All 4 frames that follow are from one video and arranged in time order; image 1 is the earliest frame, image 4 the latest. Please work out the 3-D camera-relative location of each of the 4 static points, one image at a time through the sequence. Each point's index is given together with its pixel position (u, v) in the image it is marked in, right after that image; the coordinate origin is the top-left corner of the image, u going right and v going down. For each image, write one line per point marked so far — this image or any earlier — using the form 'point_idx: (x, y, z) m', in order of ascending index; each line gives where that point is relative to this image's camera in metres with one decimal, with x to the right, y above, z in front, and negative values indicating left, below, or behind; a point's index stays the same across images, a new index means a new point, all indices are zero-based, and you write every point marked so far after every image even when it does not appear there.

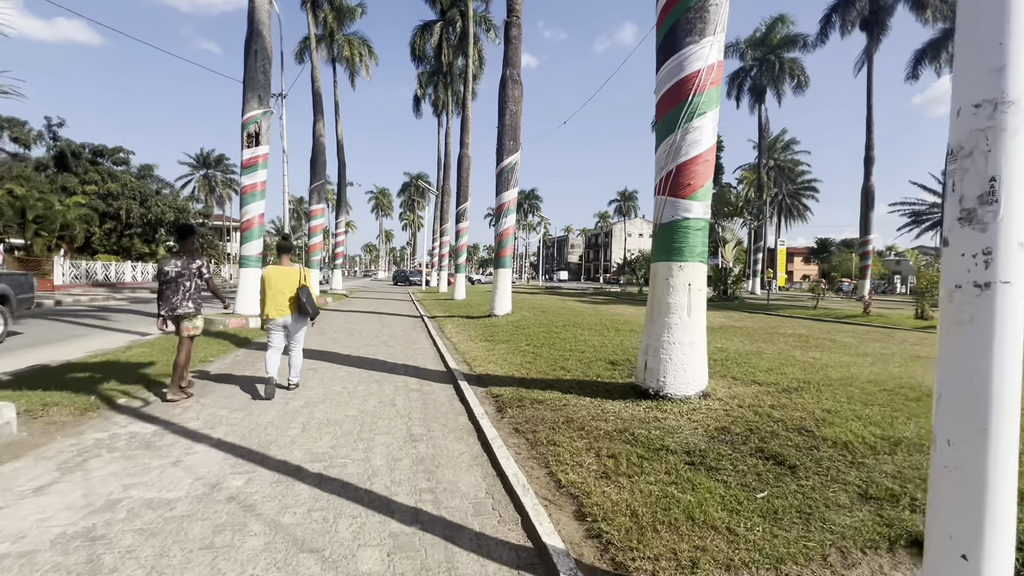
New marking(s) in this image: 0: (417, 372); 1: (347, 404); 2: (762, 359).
0: (-1.6, -1.4, +8.0) m
1: (-2.1, -1.5, +6.0) m
2: (+3.9, -1.1, +7.3) m
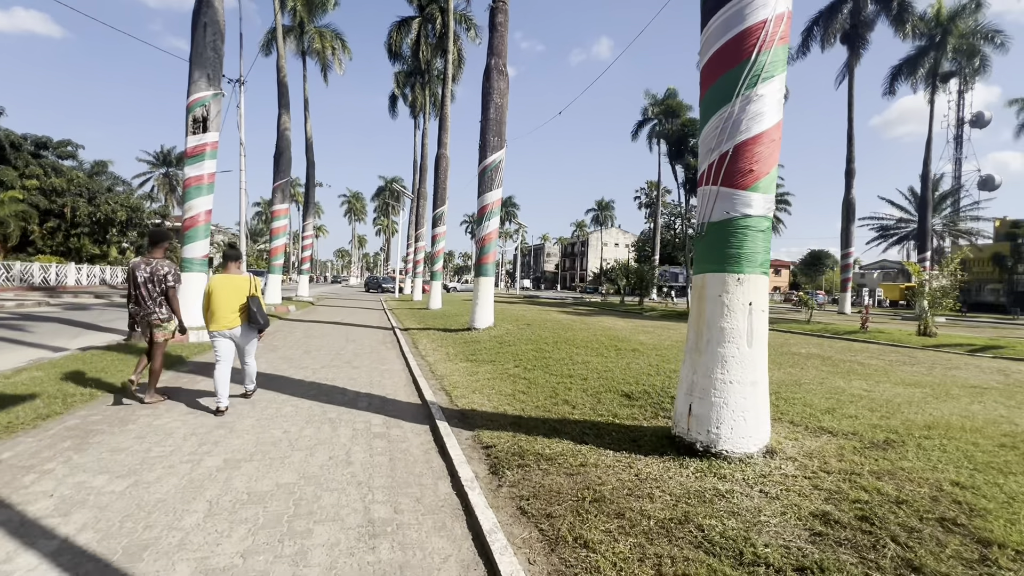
0: (-1.8, -1.6, +6.4) m
1: (-2.1, -1.6, +4.3) m
2: (+3.8, -1.3, +6.0) m
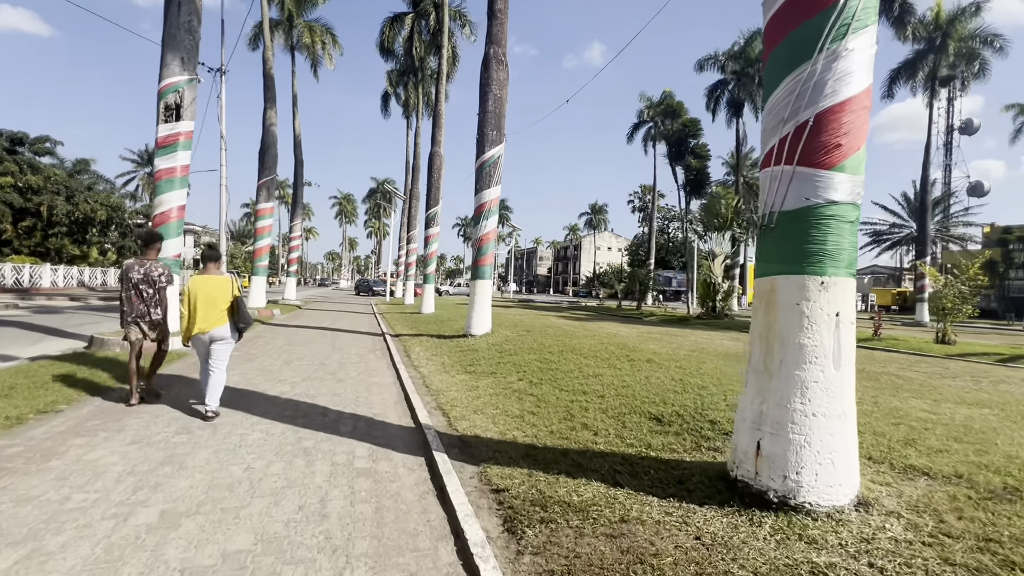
0: (-1.6, -1.7, +5.5) m
1: (-1.9, -1.6, +3.4) m
2: (+3.9, -1.4, +5.1) m
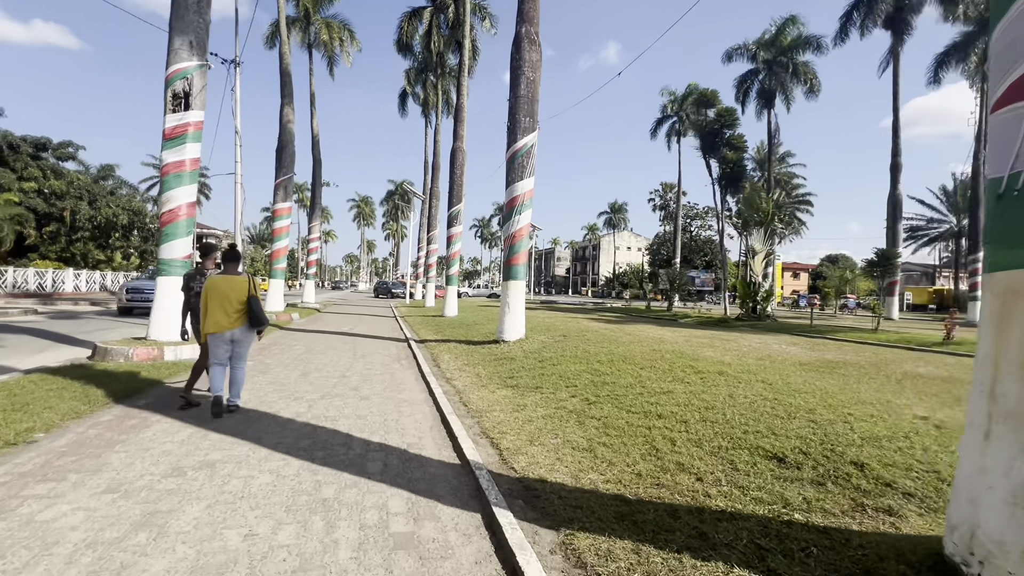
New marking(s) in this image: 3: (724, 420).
0: (-1.0, -1.7, +4.4) m
1: (-1.3, -1.7, +2.3) m
2: (+4.6, -1.4, +3.8) m
3: (+2.4, -1.5, +5.2) m
